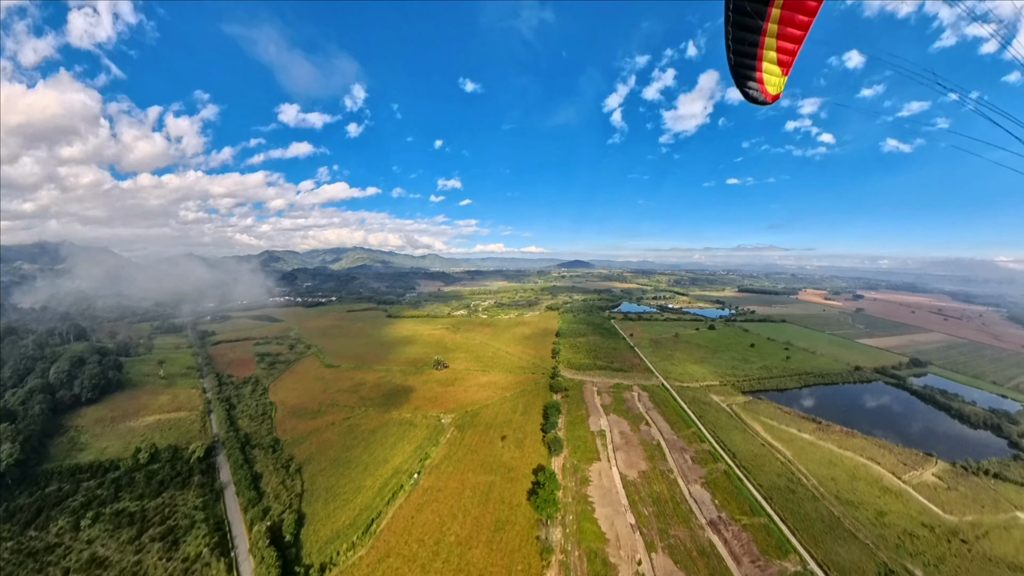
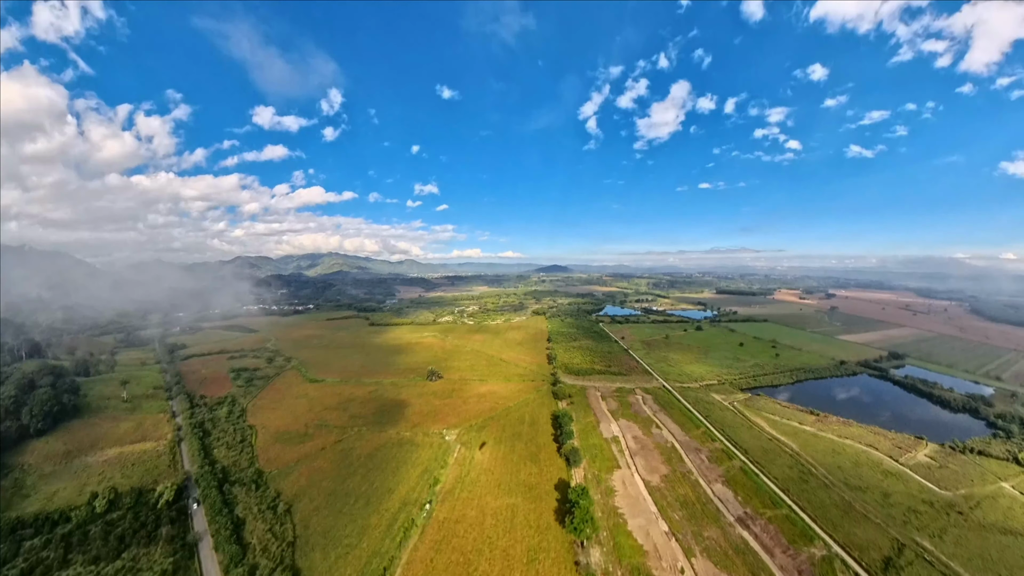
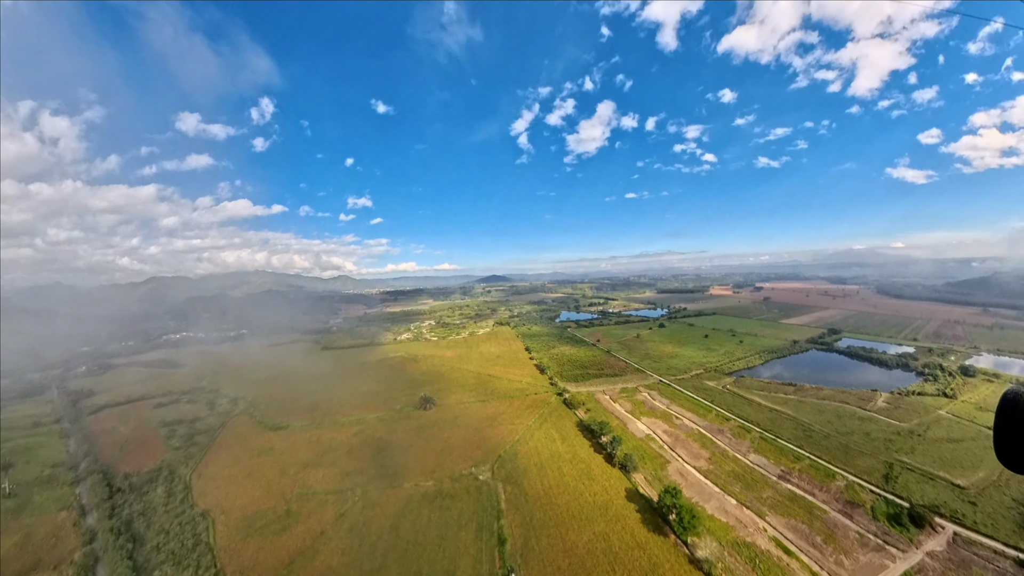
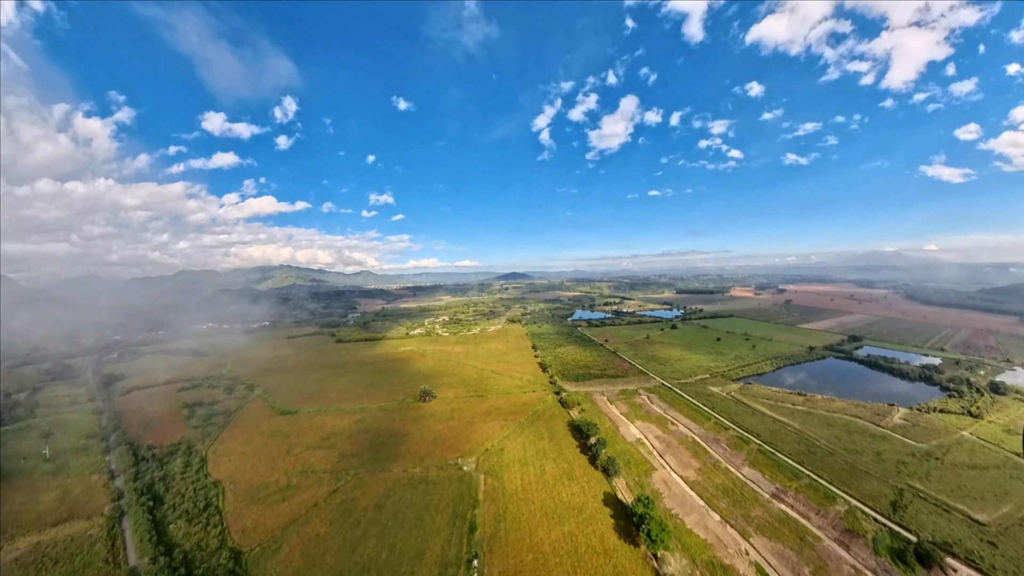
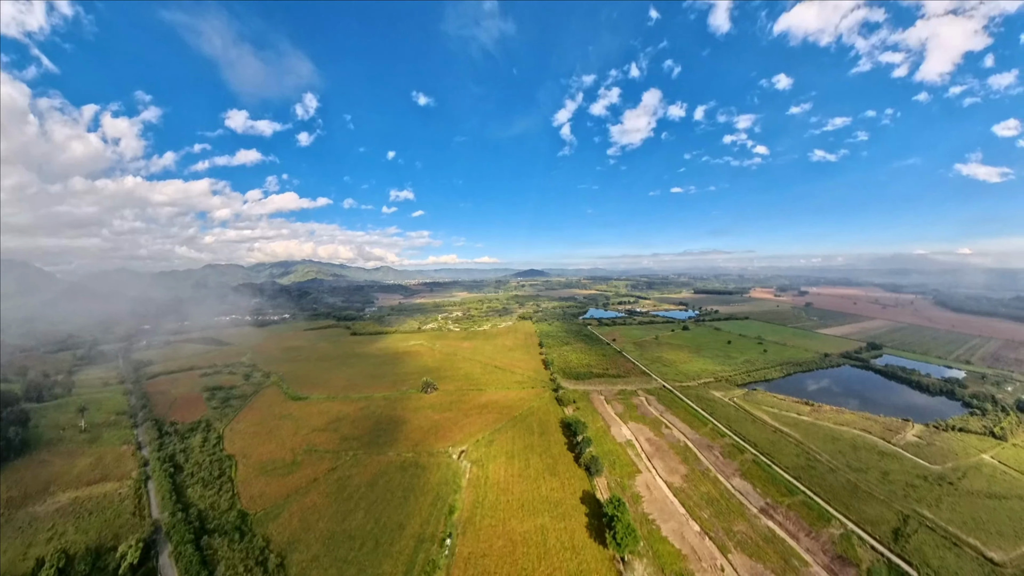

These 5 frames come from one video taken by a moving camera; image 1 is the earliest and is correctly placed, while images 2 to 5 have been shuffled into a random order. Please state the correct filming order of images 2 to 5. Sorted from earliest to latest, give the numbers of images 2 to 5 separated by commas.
2, 5, 4, 3
